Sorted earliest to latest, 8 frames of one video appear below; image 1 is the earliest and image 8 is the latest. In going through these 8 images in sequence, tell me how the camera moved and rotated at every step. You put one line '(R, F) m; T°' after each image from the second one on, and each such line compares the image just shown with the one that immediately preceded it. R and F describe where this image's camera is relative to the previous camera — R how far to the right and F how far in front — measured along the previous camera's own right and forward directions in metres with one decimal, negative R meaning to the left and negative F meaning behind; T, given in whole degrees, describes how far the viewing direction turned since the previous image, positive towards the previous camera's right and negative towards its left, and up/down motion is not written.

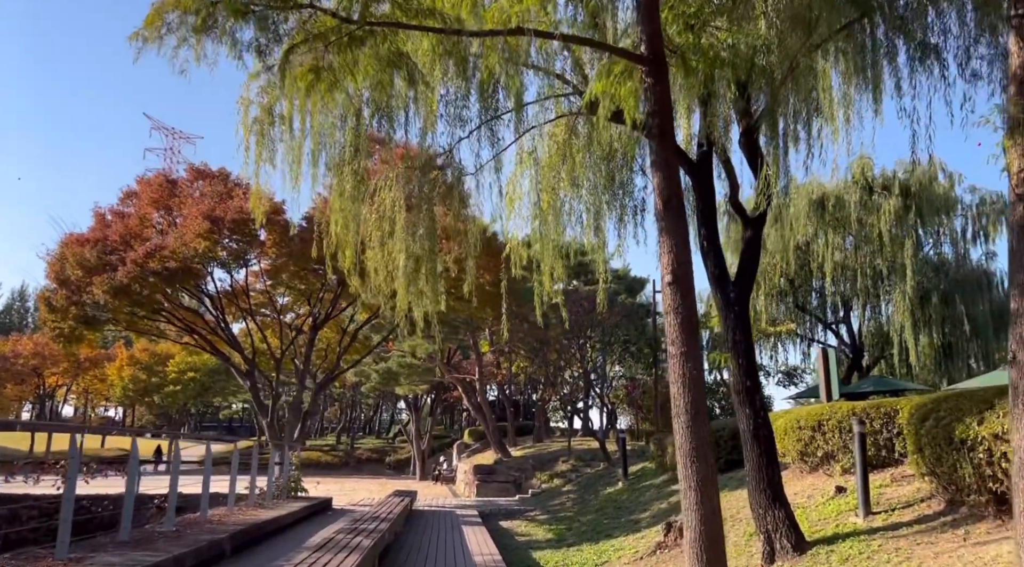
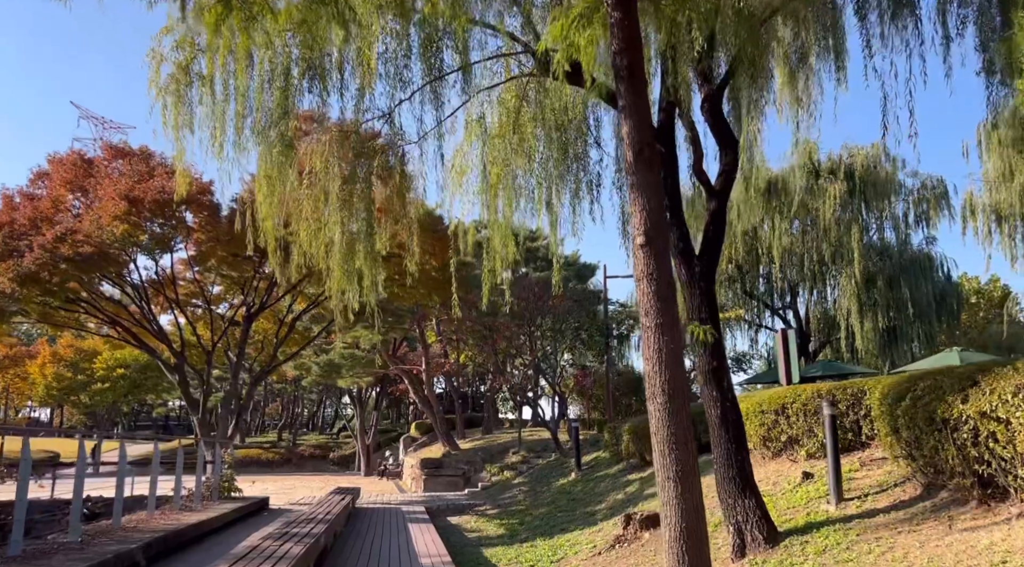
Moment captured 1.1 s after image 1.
(0.0, +0.6) m; +4°
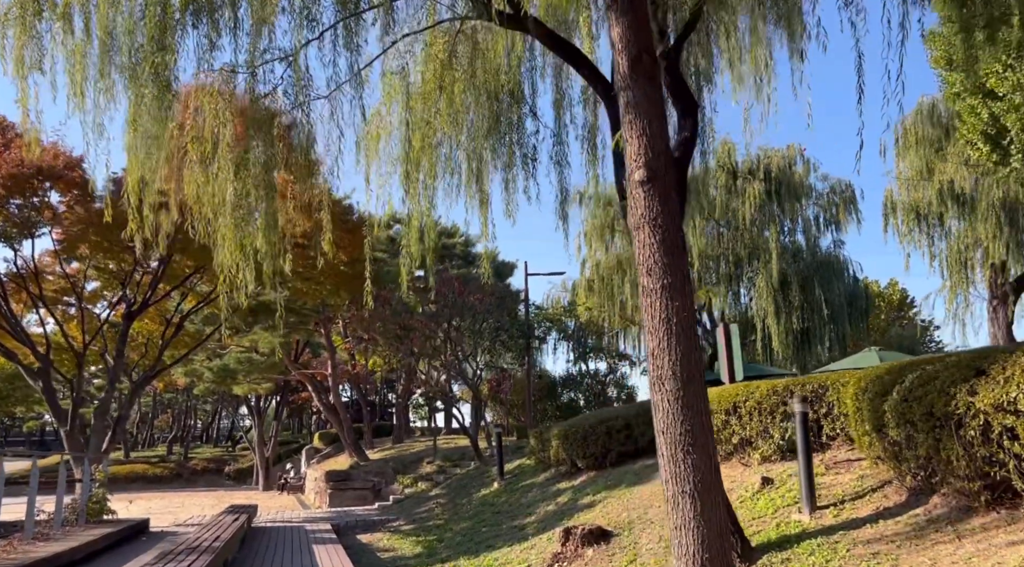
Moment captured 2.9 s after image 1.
(-0.2, +1.1) m; +7°
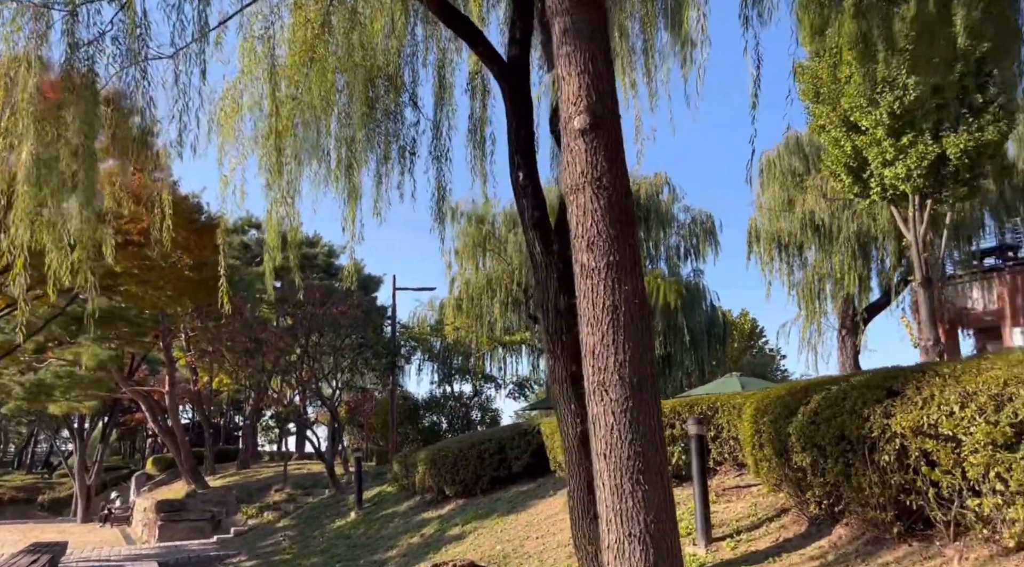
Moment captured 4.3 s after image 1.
(-0.1, +0.7) m; +10°
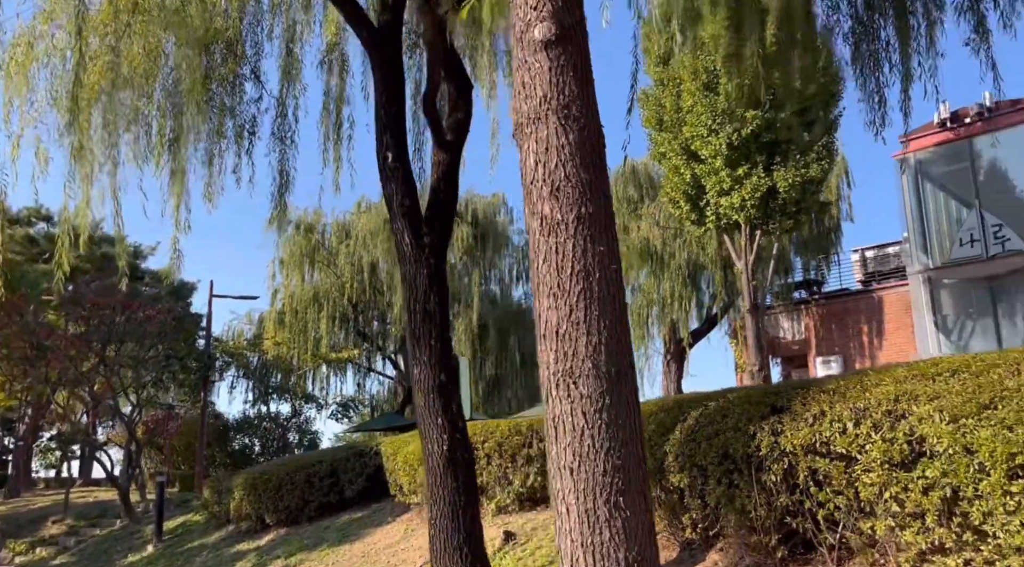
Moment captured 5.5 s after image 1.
(-0.2, +0.6) m; +12°
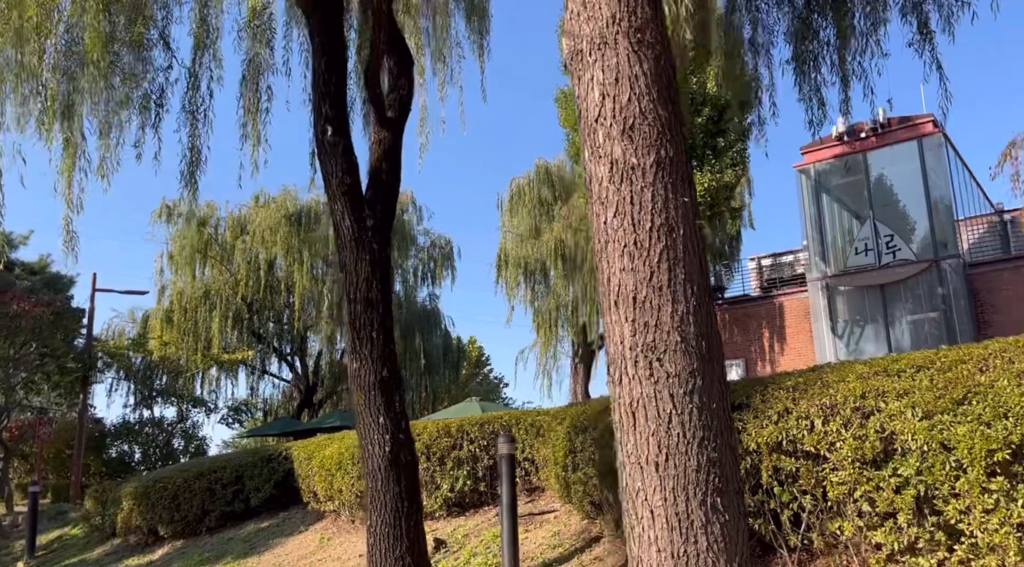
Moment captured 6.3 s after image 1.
(-0.3, +0.3) m; +7°
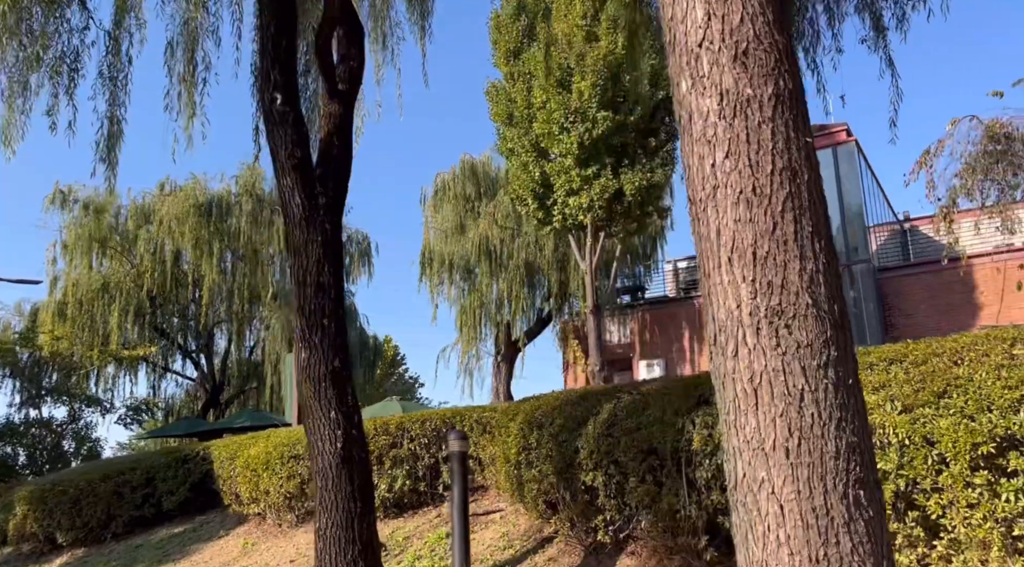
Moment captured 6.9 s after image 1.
(-0.3, +0.3) m; +6°
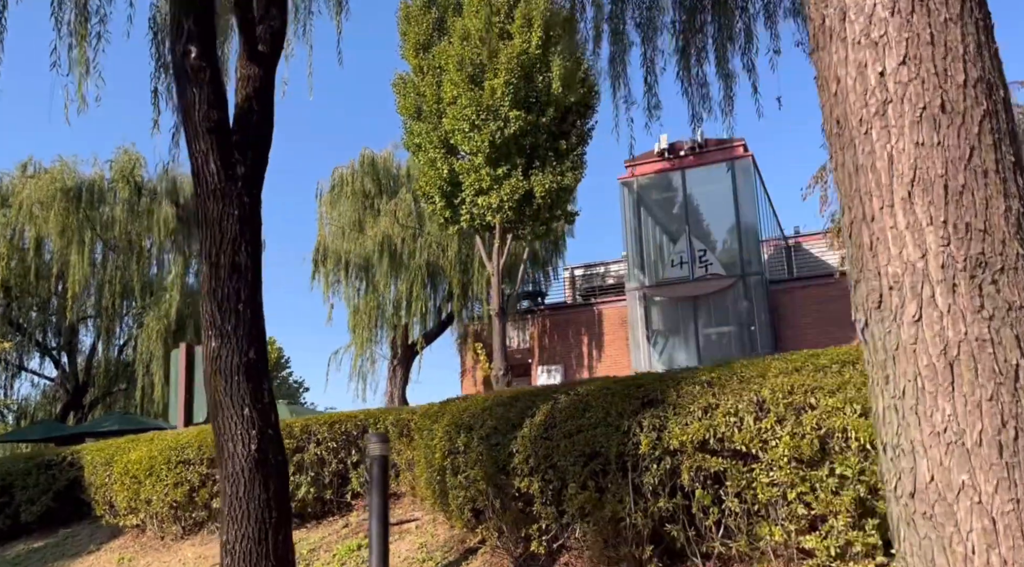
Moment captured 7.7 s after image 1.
(-0.2, +0.3) m; +8°
